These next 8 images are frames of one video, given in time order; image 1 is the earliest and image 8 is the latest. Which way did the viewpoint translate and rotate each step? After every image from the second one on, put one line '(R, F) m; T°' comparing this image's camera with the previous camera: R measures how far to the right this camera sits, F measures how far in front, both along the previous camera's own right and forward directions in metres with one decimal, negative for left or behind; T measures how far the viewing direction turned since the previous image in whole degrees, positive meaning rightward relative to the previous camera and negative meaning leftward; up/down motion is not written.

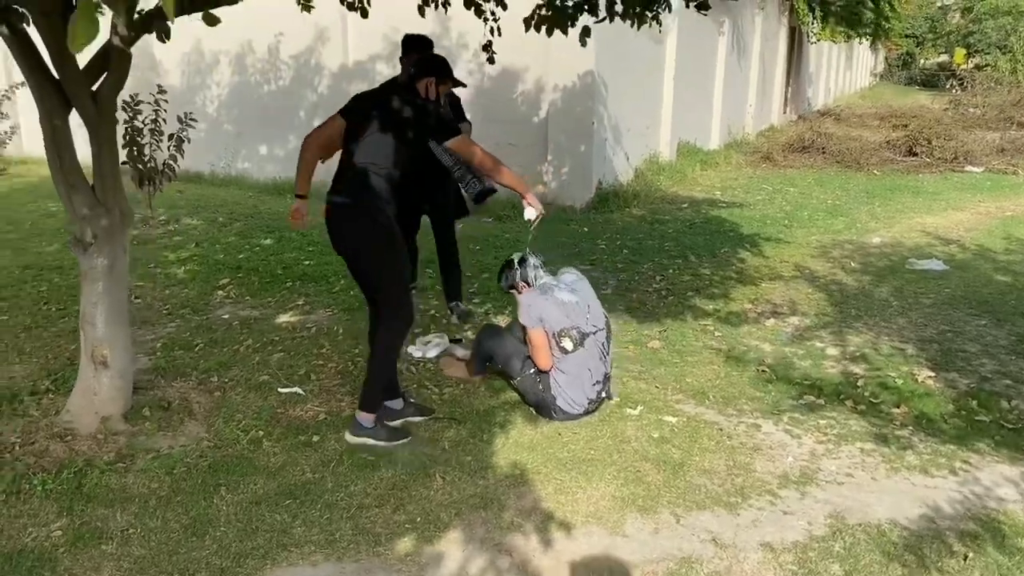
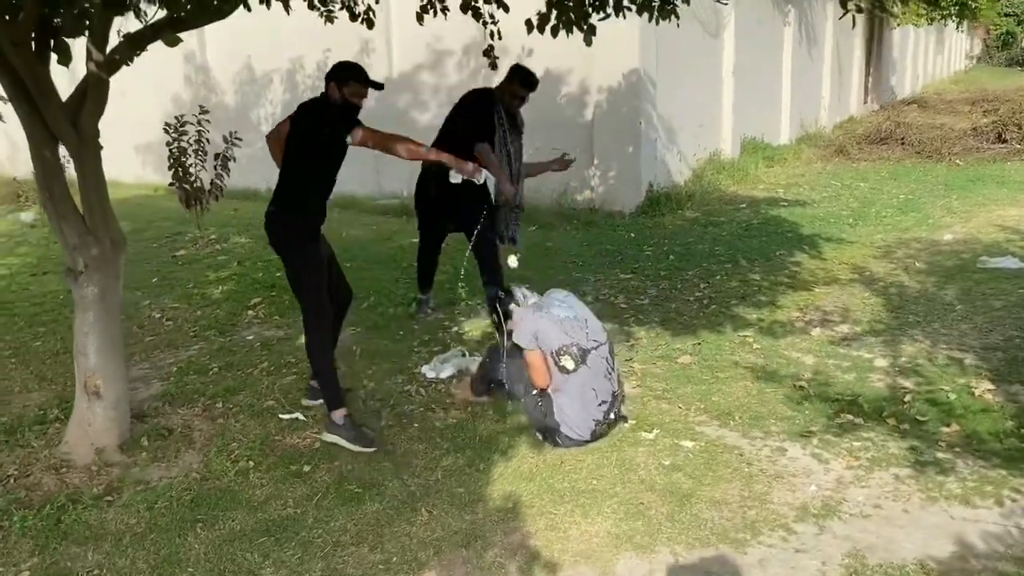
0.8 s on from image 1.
(+0.4, +0.2) m; -6°
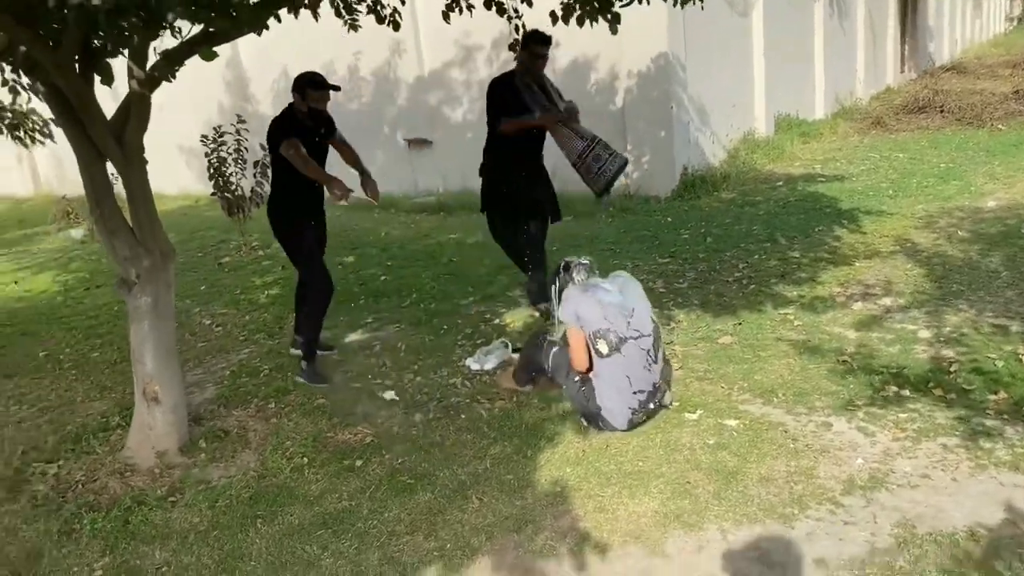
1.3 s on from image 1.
(0.0, -0.1) m; -3°
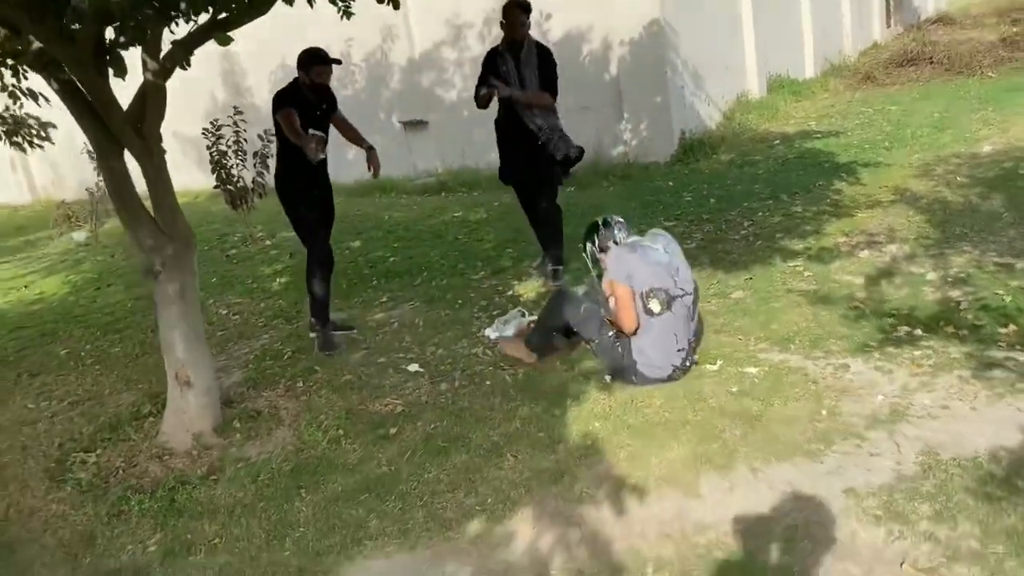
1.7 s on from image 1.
(-0.1, -0.1) m; 0°
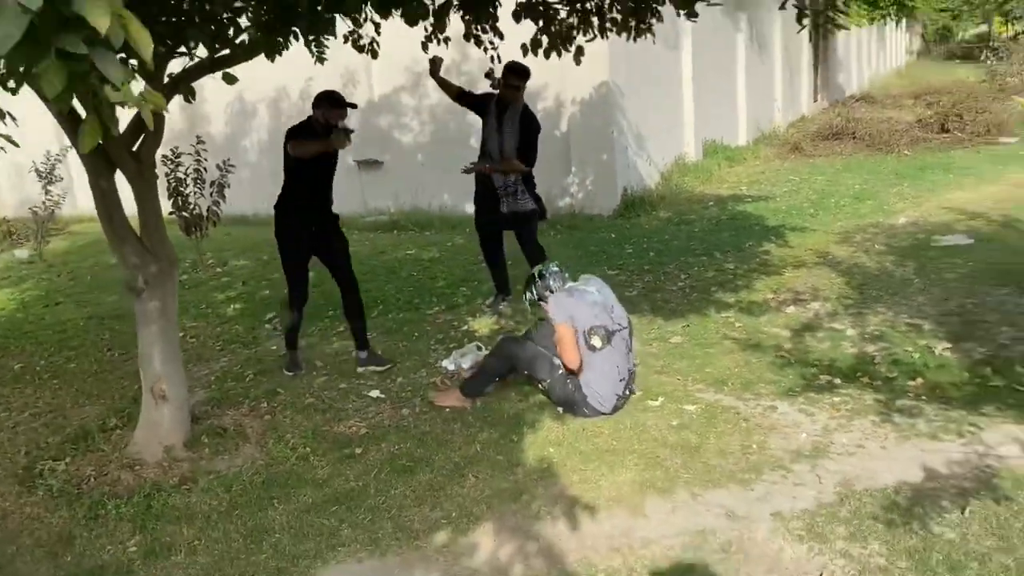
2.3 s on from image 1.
(-0.2, -0.3) m; +4°
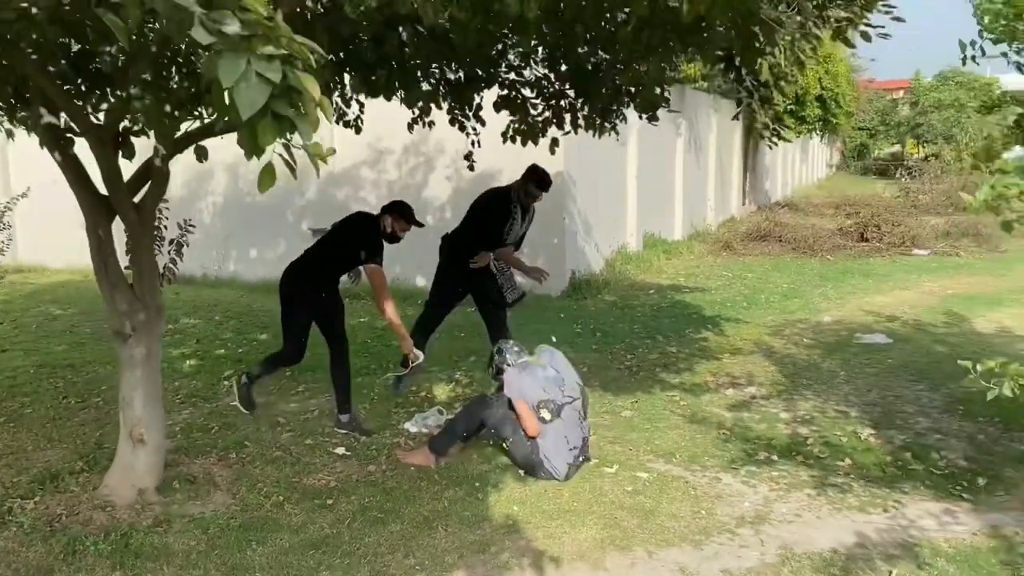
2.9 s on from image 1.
(-0.2, -0.3) m; +5°
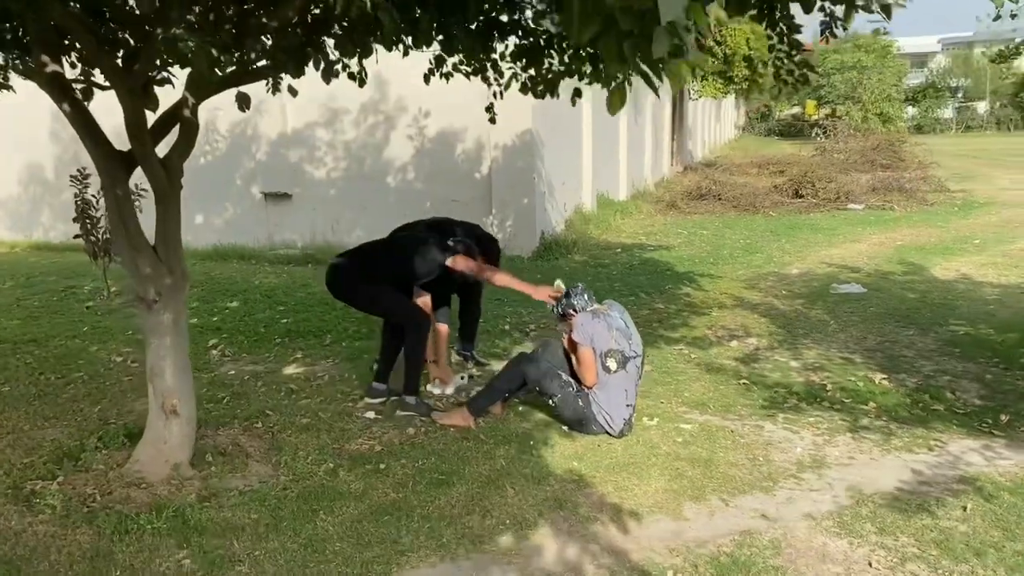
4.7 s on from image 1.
(-0.6, +0.1) m; +6°
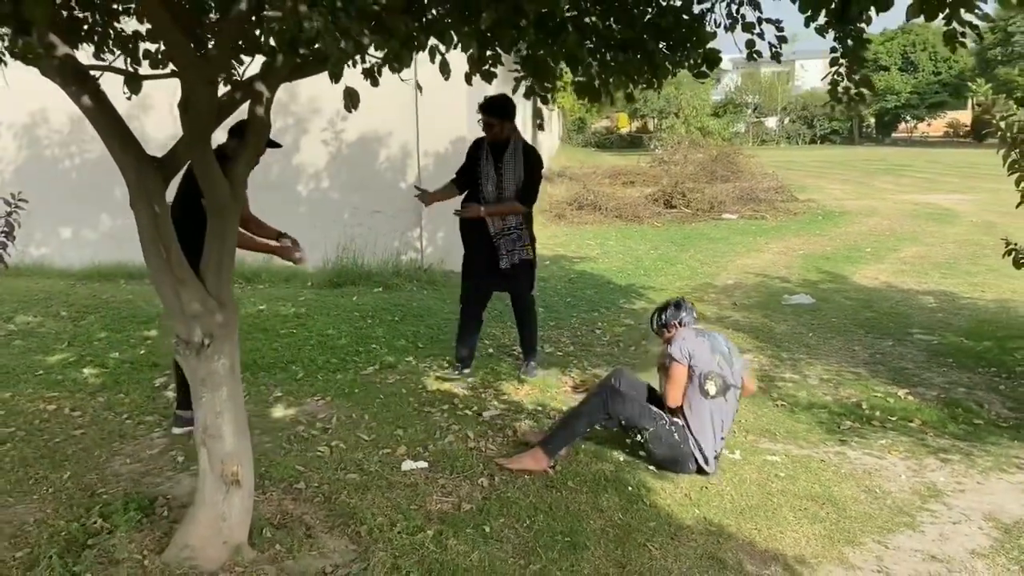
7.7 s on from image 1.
(-1.2, +0.6) m; +12°
